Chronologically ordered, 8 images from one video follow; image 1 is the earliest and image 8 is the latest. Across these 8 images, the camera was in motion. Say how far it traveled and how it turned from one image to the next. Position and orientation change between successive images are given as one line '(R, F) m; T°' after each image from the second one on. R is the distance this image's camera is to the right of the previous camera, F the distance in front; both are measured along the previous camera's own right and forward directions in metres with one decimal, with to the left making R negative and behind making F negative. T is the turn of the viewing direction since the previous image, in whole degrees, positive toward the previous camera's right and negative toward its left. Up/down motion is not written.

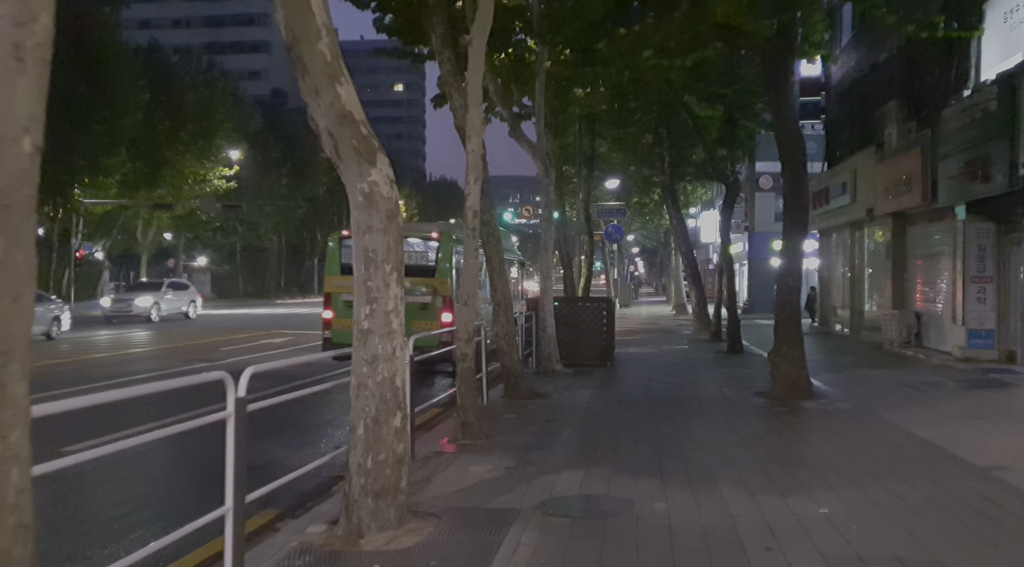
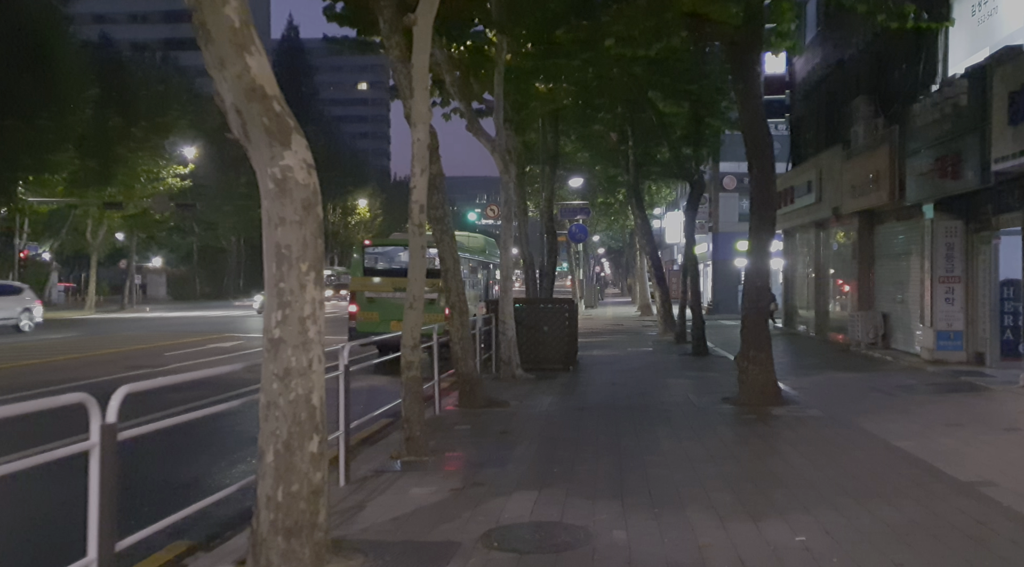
(+0.2, +0.8) m; +2°
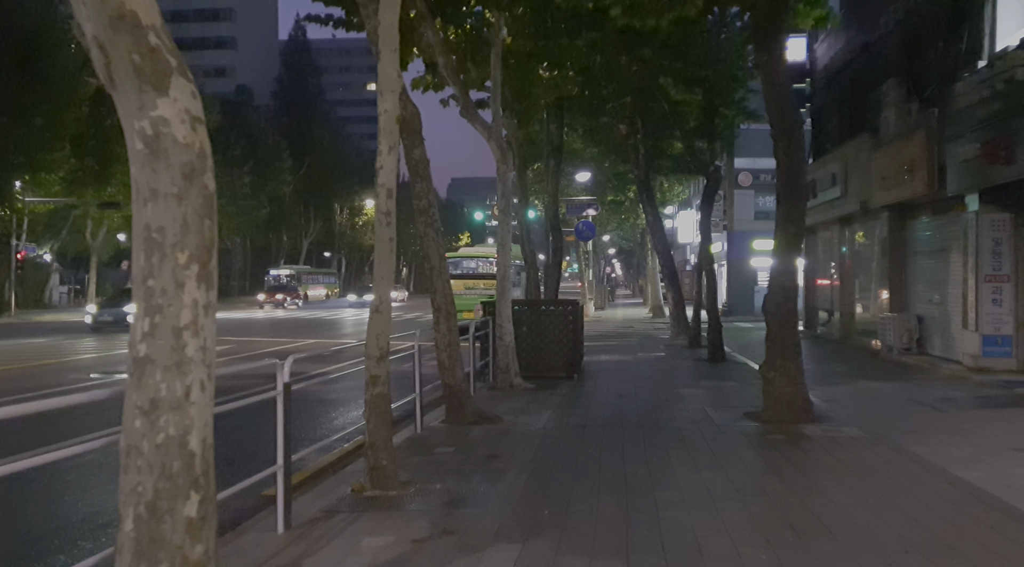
(+0.2, +1.4) m; -1°
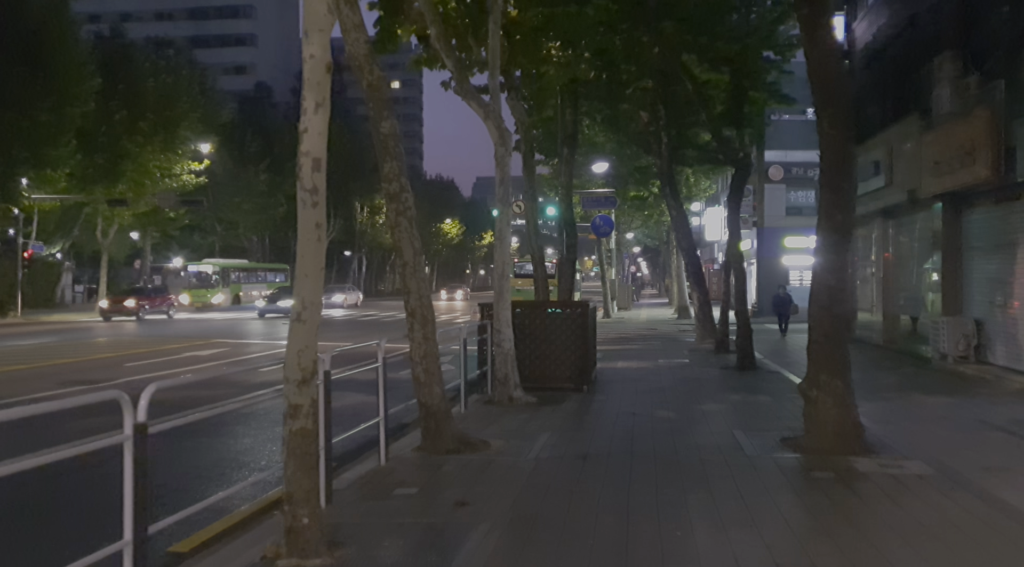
(+0.4, +1.8) m; -2°
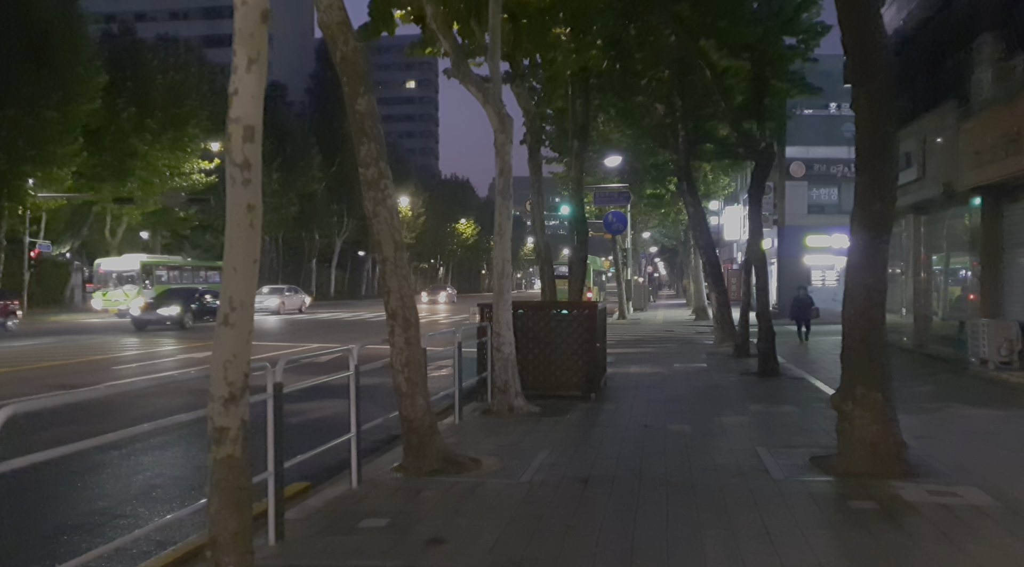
(+0.2, +1.0) m; -1°
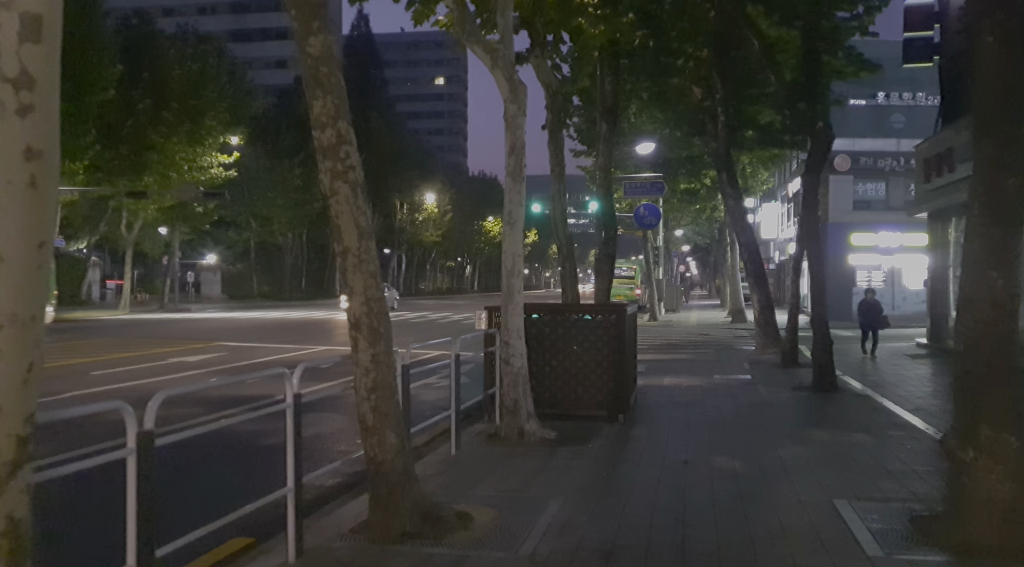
(+0.2, +1.9) m; -2°
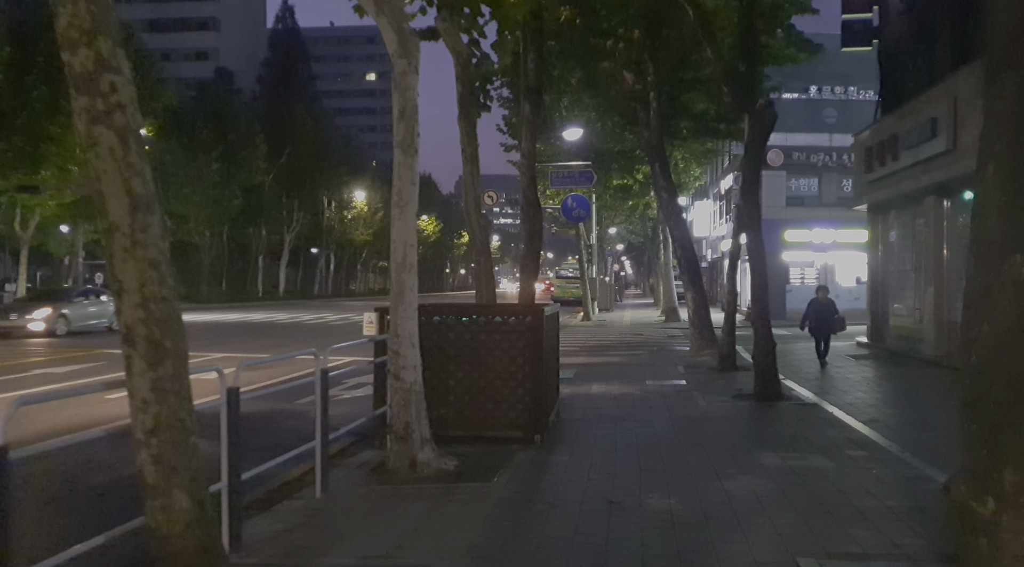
(+0.4, +1.7) m; +4°
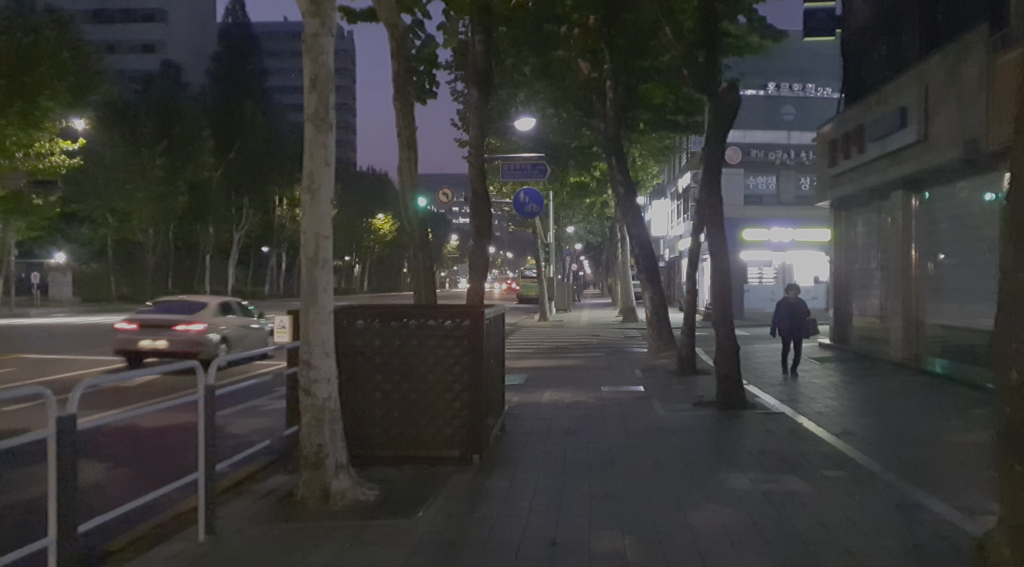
(+0.2, +1.1) m; +3°
